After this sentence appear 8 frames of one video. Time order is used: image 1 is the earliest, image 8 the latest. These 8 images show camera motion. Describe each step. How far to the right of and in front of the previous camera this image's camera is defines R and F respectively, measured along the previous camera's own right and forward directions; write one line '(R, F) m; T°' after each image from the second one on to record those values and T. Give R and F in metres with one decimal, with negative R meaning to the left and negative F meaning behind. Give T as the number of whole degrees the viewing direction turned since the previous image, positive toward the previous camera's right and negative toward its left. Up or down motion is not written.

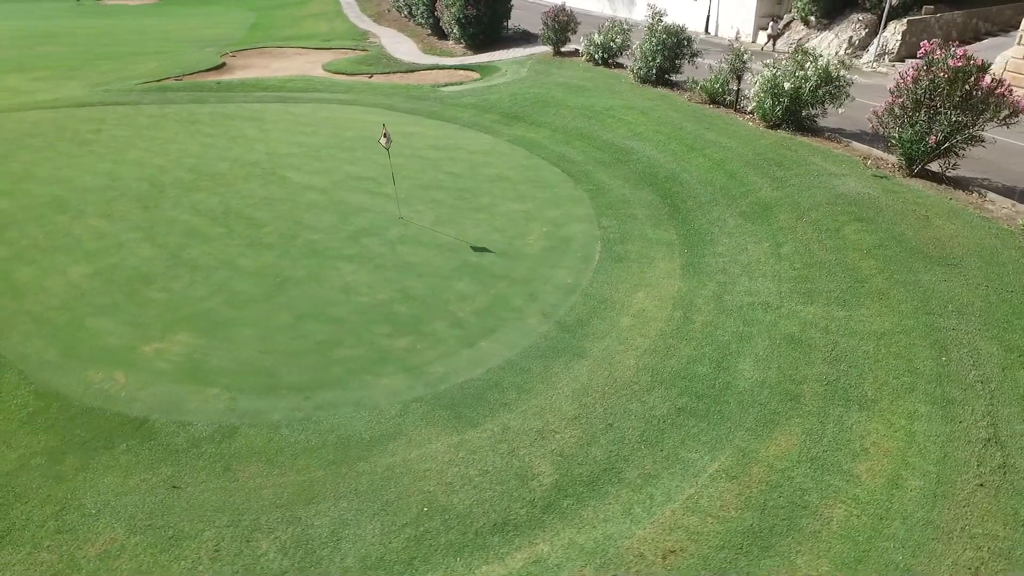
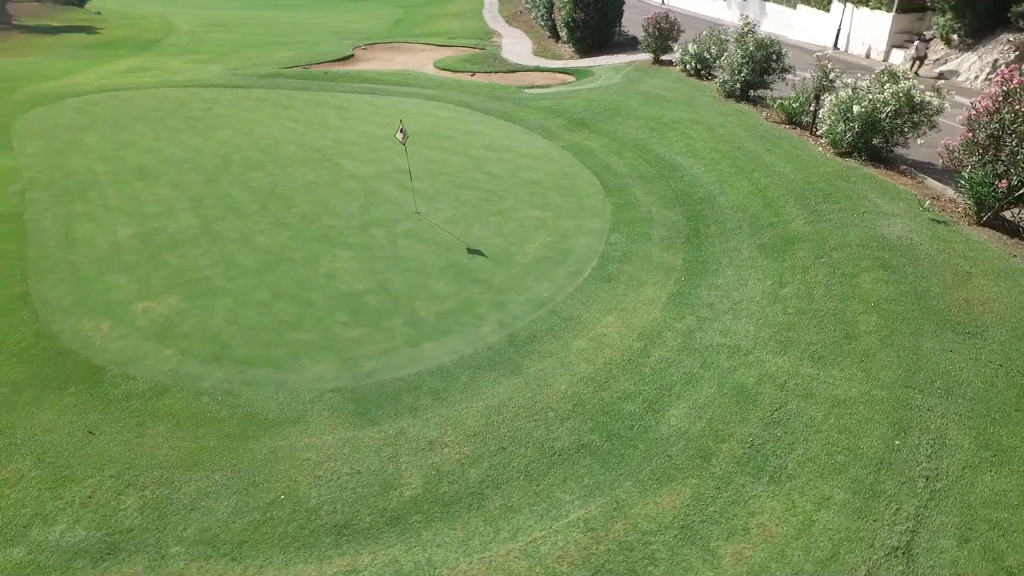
(+3.4, +0.7) m; -12°
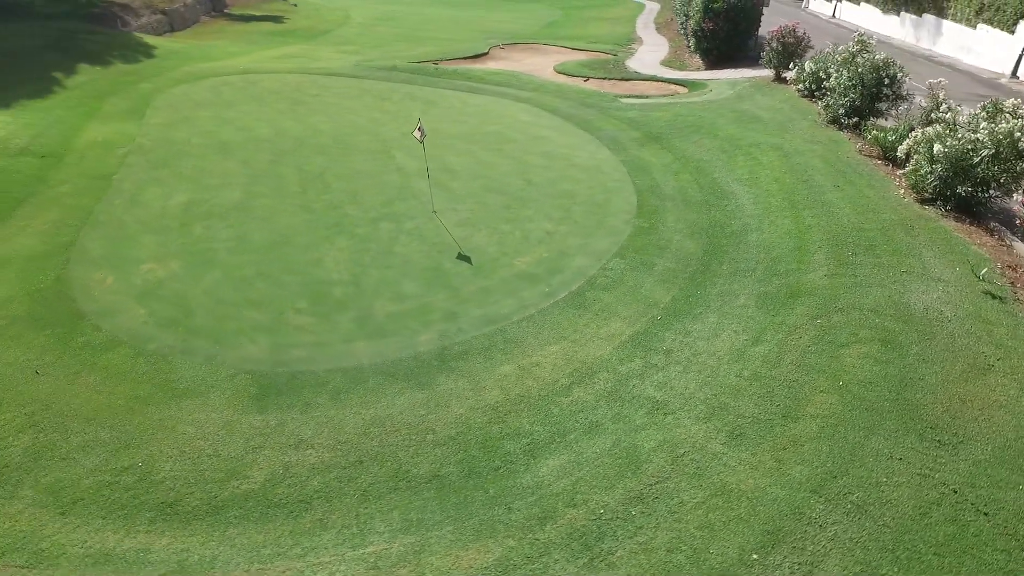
(+3.9, +1.1) m; -13°
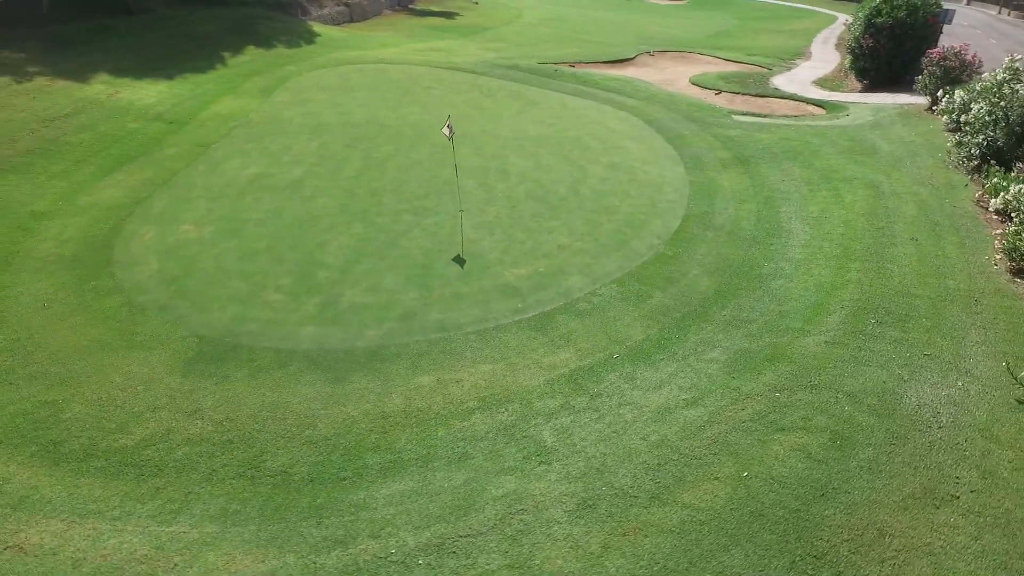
(+3.8, +1.2) m; -14°
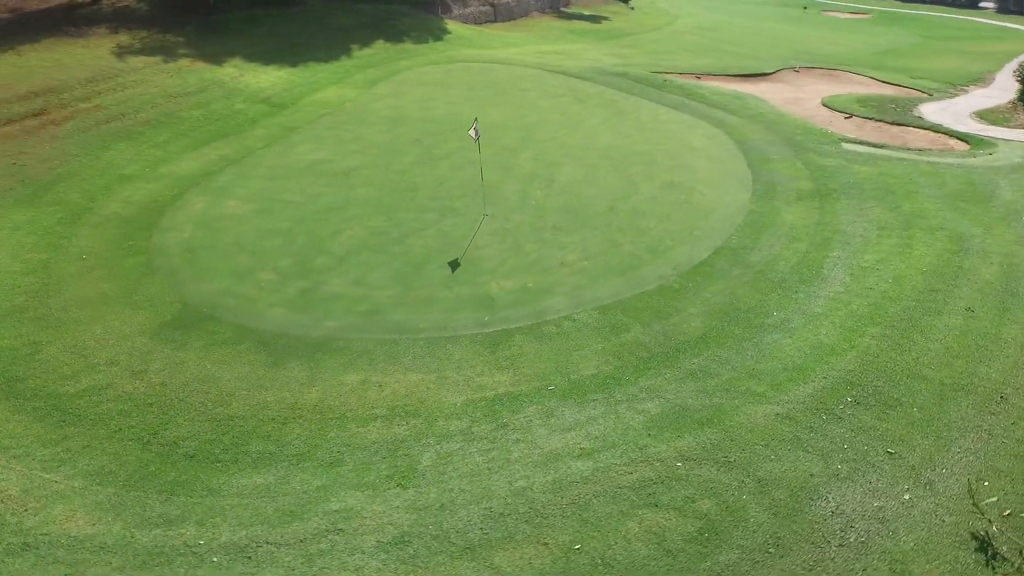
(+3.4, +0.9) m; -13°
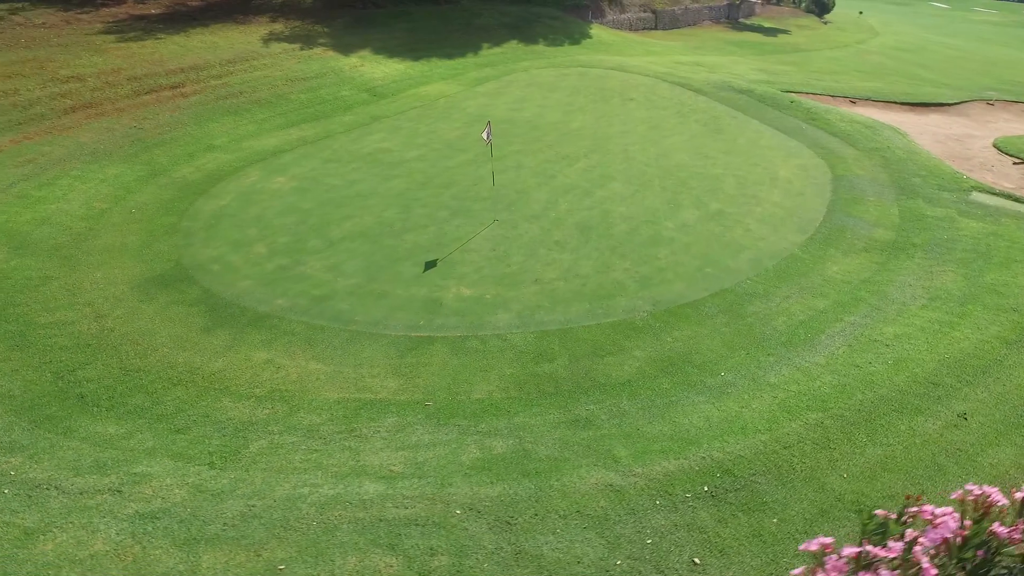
(+4.3, +1.1) m; -15°
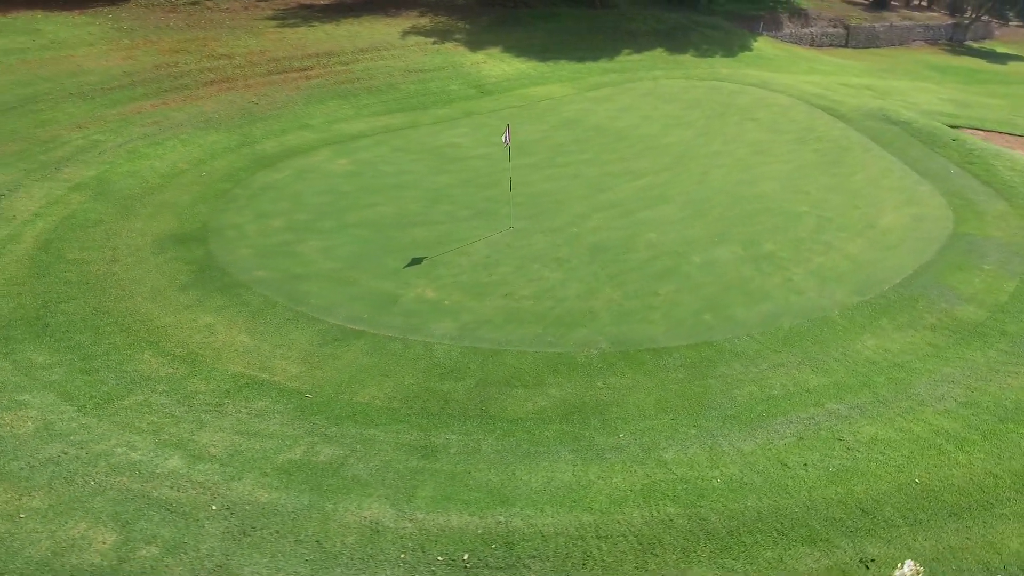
(+4.2, +1.3) m; -15°
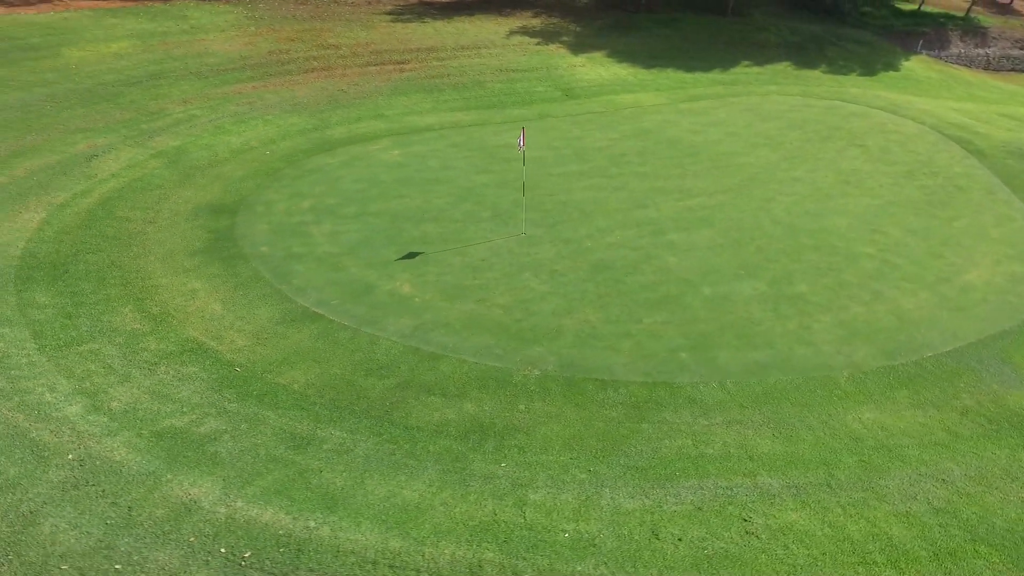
(+3.2, +0.8) m; -12°
